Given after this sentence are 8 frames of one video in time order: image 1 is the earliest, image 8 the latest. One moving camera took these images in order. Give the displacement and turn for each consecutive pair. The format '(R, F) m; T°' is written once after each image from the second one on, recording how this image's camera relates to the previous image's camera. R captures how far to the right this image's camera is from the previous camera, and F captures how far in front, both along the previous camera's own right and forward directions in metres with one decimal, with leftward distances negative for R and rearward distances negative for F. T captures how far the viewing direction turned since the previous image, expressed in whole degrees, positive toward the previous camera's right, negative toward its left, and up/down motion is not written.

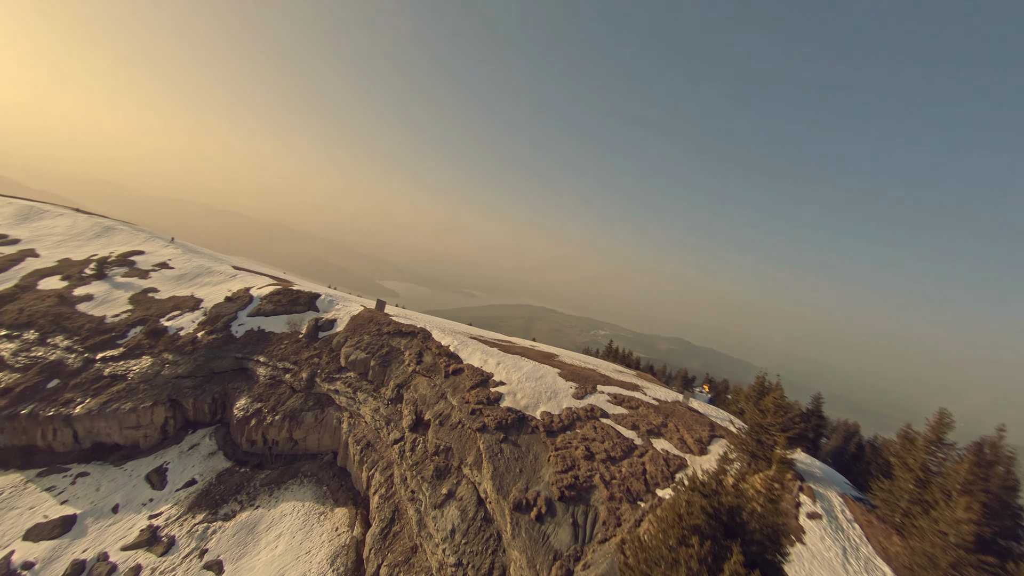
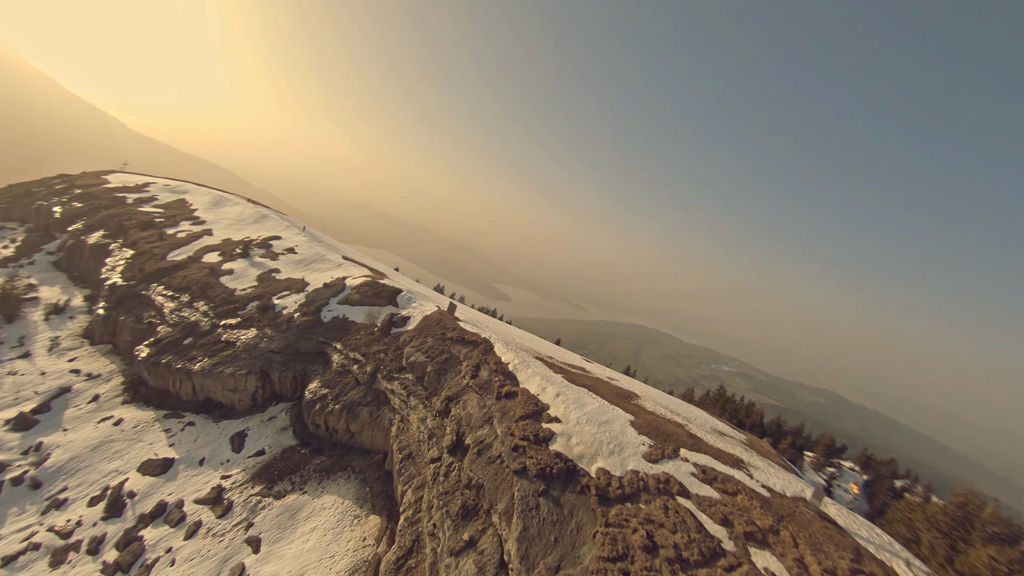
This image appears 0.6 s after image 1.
(+1.4, +2.7) m; -16°
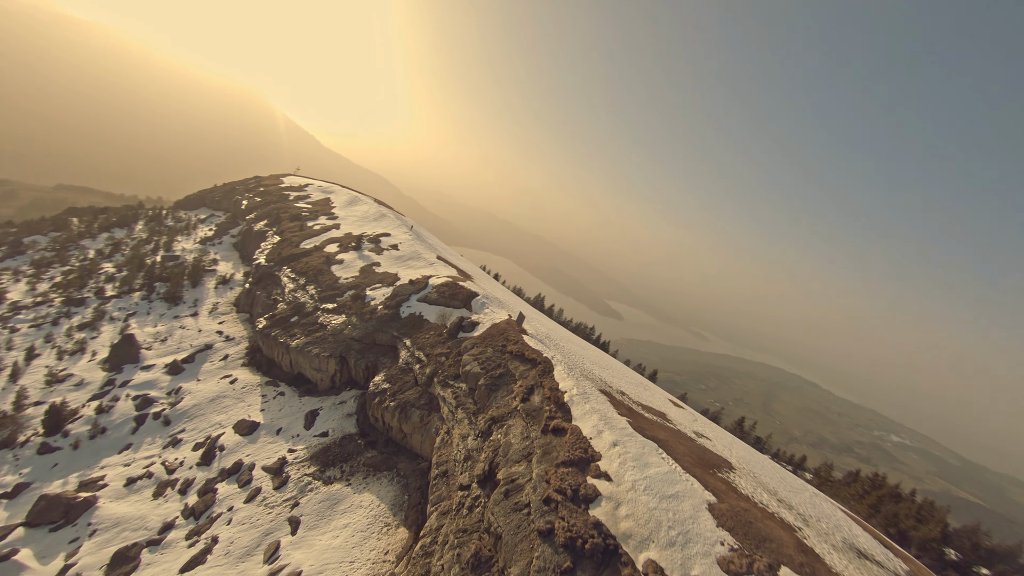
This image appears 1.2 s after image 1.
(+1.6, +2.4) m; -17°
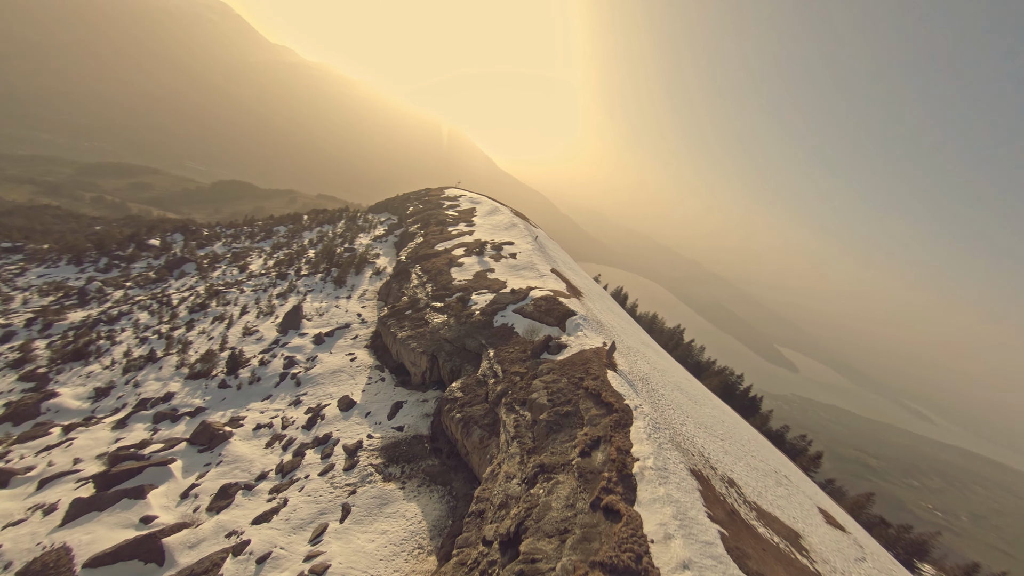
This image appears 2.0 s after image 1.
(+2.1, +2.9) m; -22°
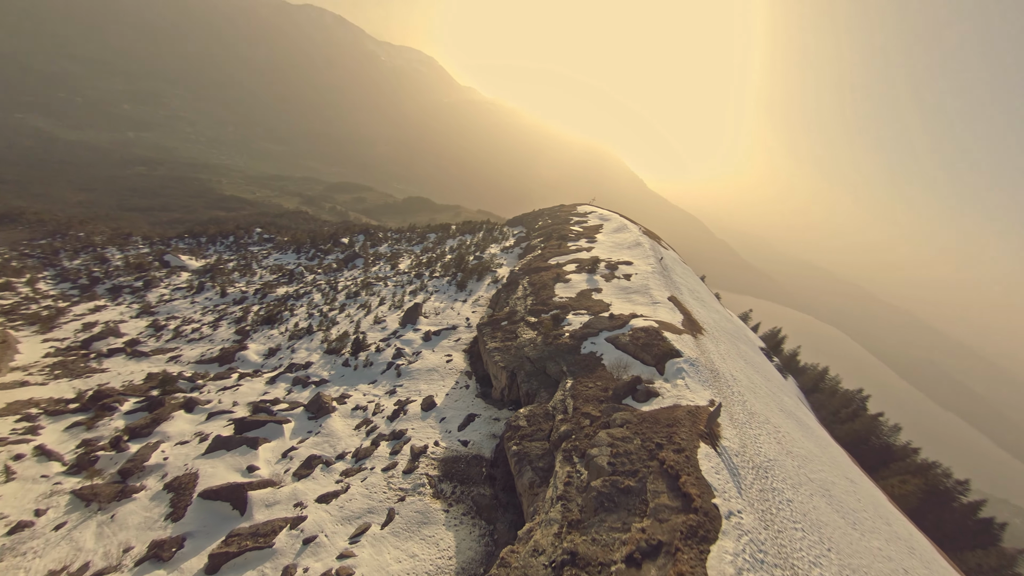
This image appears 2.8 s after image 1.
(+2.0, +2.6) m; -21°
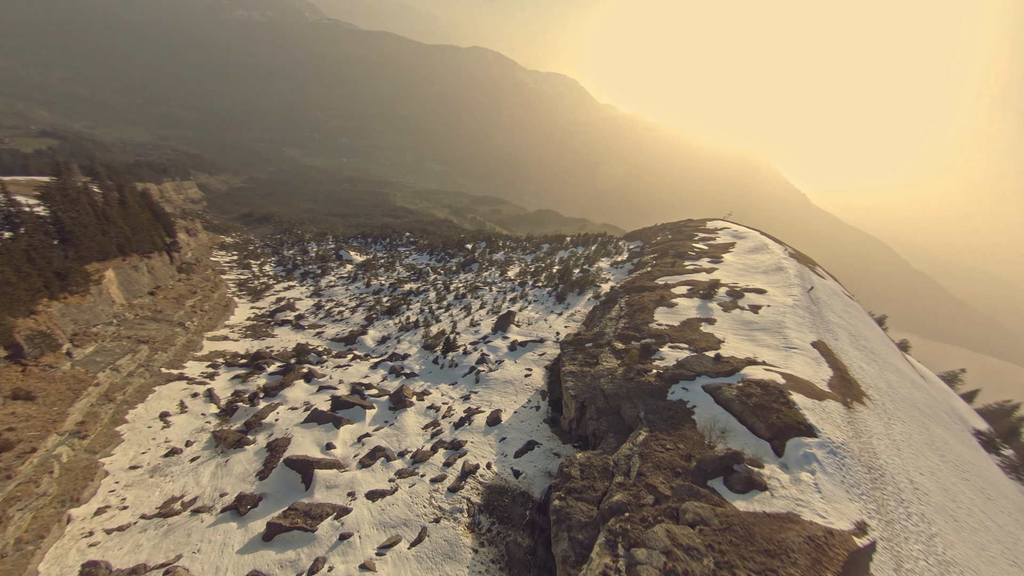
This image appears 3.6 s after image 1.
(+1.7, +2.5) m; -18°
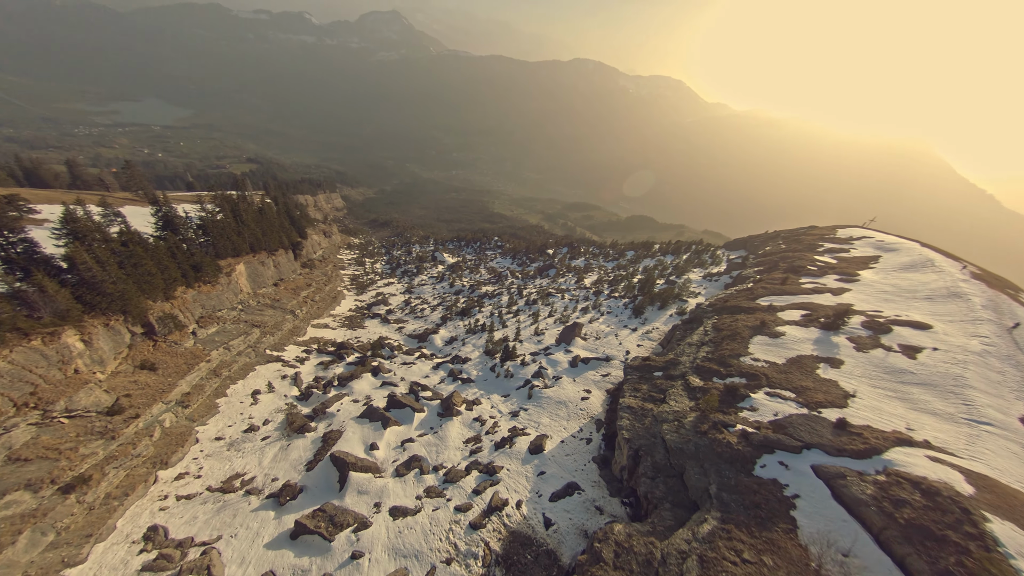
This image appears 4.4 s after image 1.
(+1.3, +2.4) m; -13°
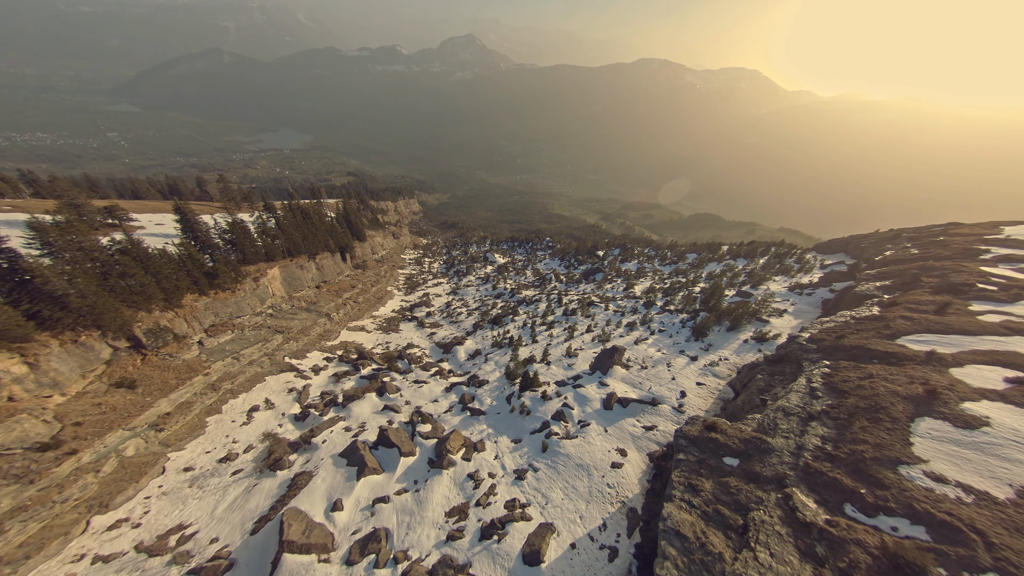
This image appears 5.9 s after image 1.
(+1.7, +5.1) m; -8°
